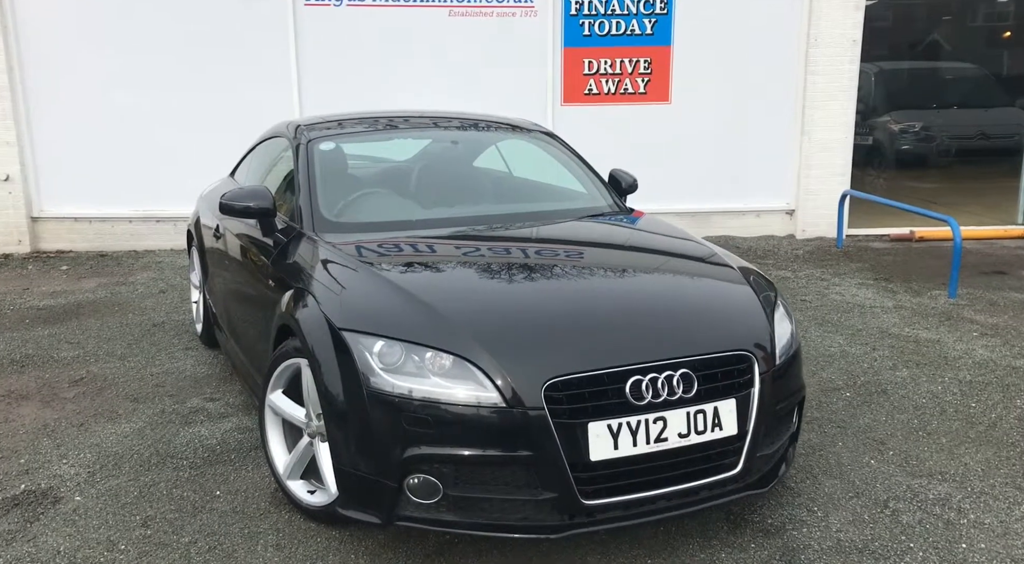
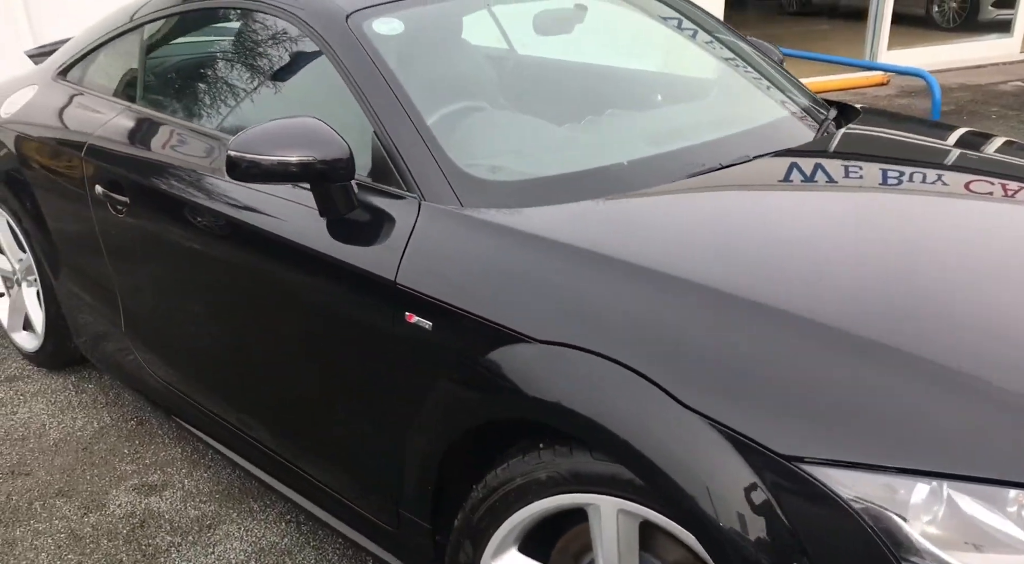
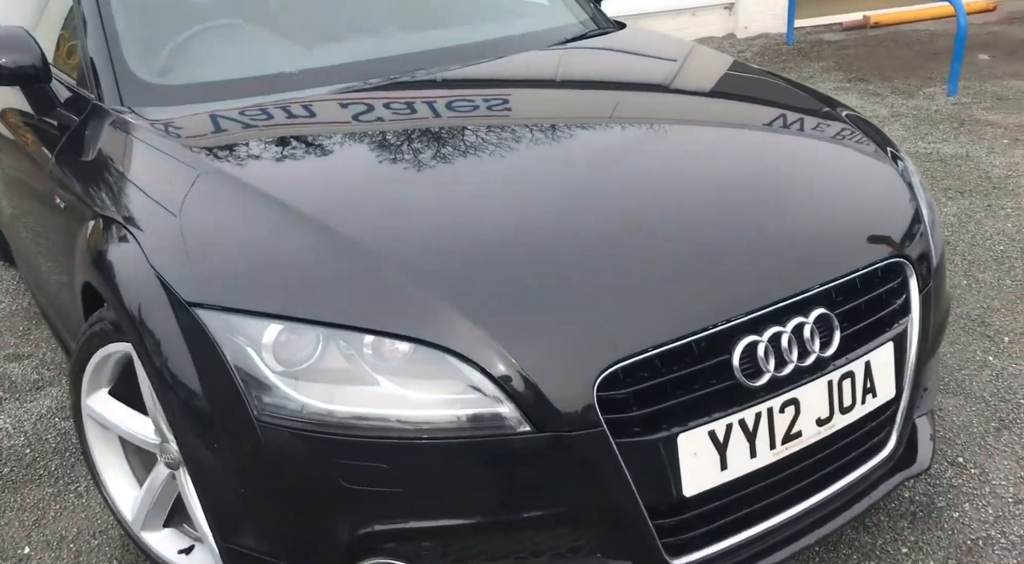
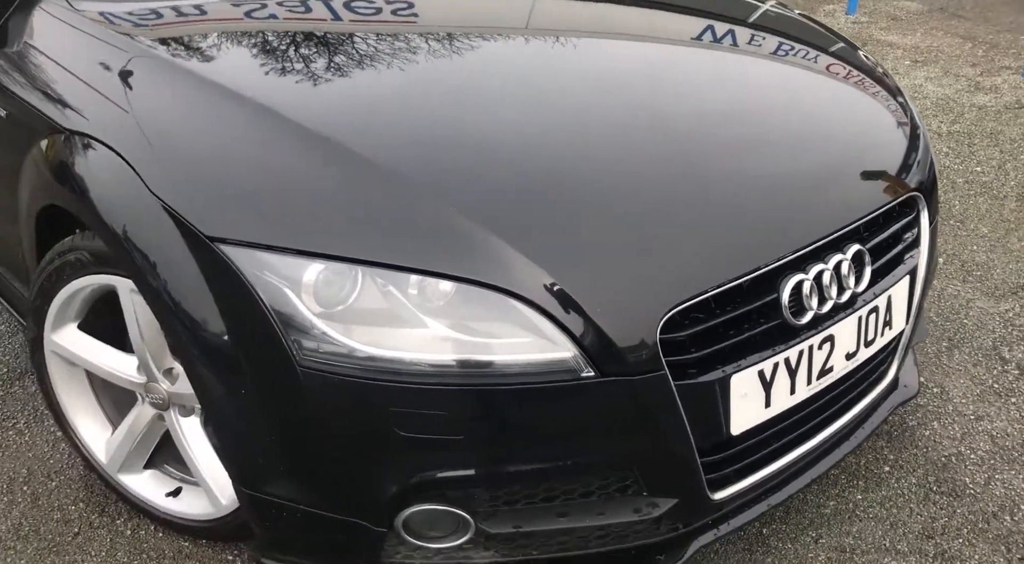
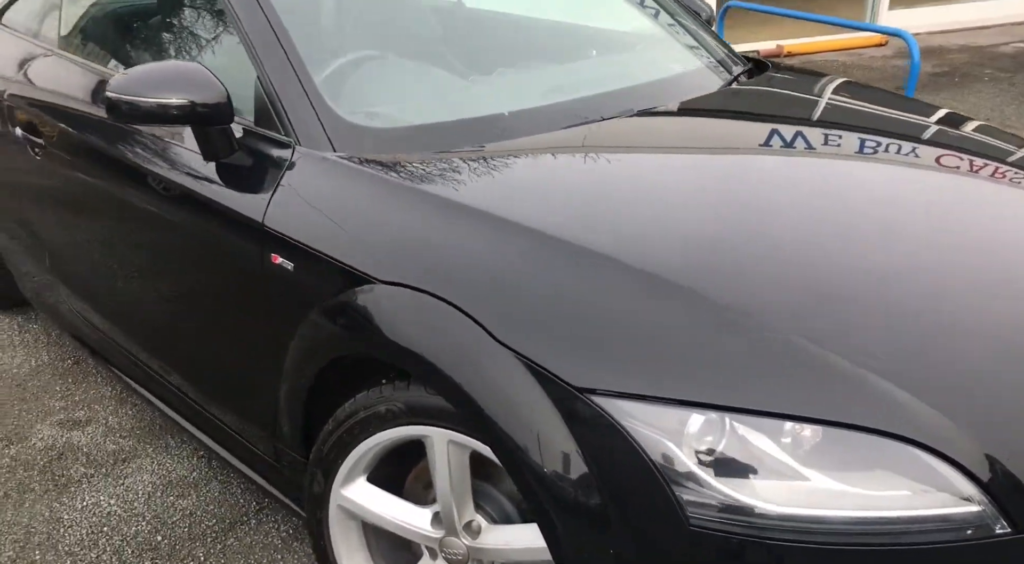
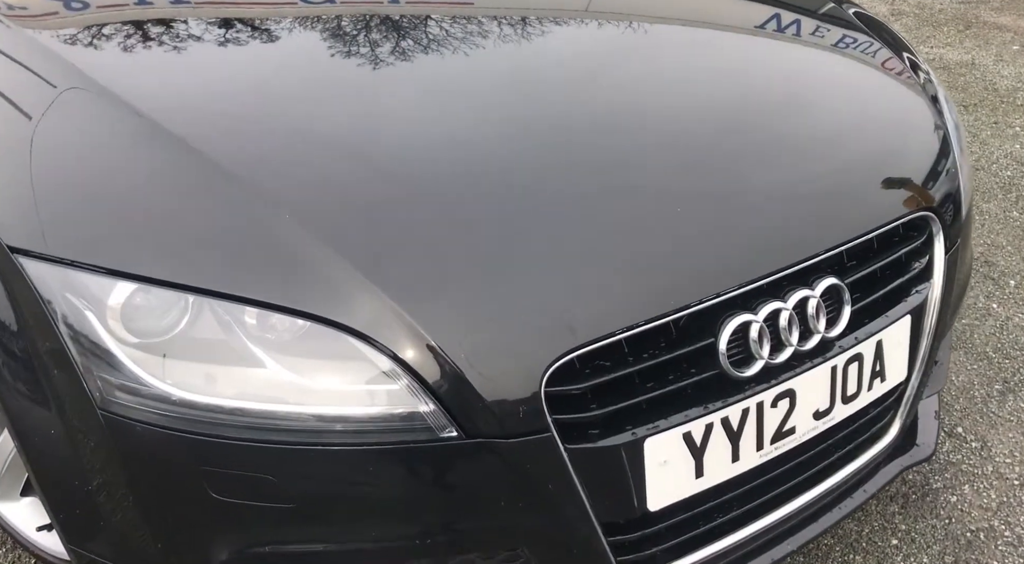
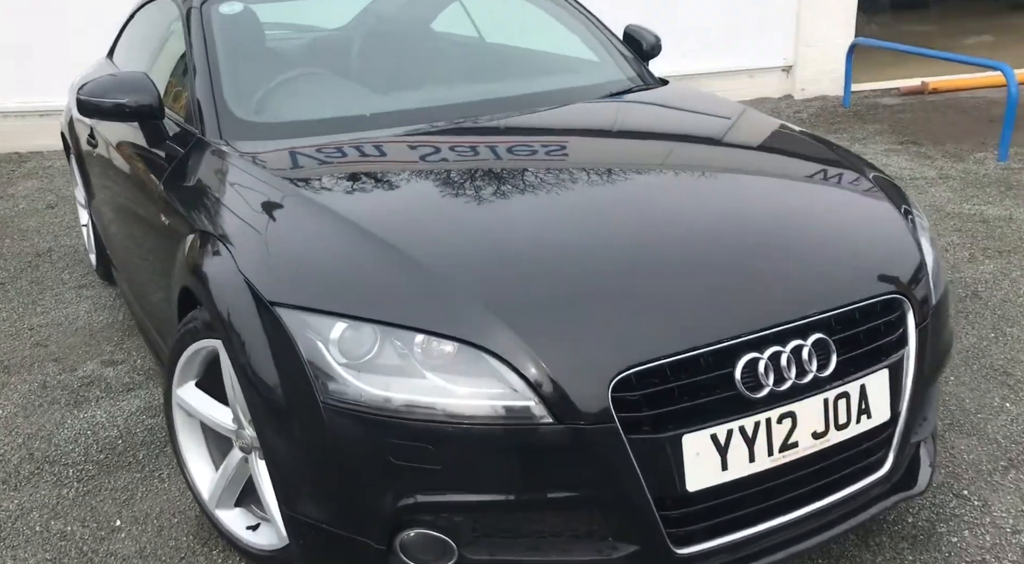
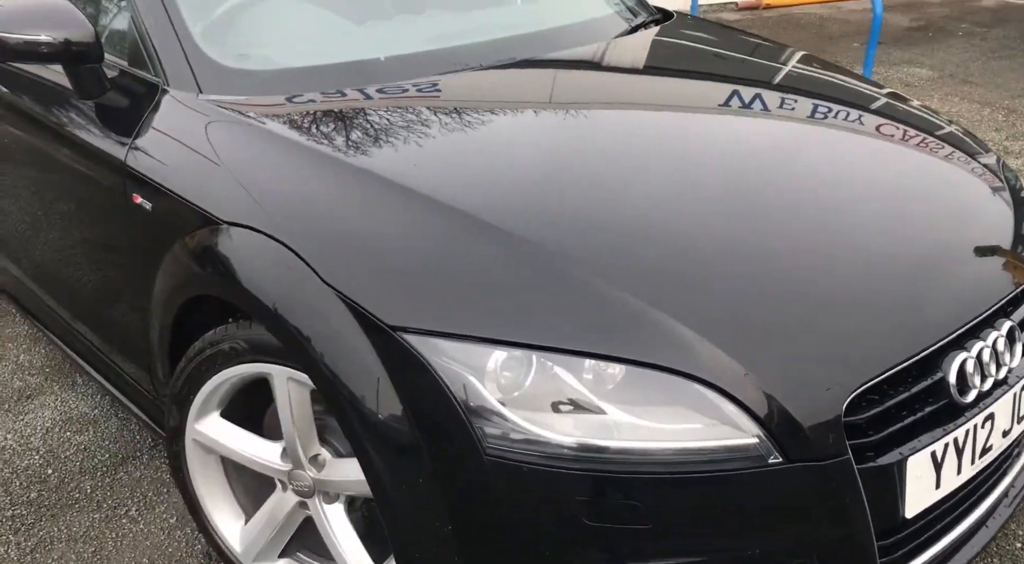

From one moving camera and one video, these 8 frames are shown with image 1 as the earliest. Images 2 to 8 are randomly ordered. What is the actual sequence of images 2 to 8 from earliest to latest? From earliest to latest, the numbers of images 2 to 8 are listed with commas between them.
7, 3, 6, 4, 8, 5, 2
